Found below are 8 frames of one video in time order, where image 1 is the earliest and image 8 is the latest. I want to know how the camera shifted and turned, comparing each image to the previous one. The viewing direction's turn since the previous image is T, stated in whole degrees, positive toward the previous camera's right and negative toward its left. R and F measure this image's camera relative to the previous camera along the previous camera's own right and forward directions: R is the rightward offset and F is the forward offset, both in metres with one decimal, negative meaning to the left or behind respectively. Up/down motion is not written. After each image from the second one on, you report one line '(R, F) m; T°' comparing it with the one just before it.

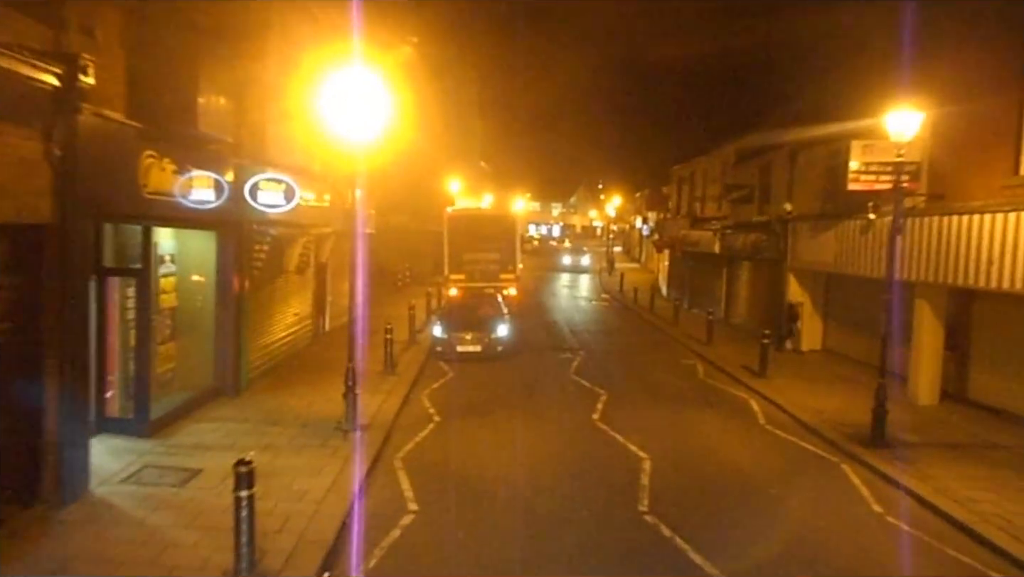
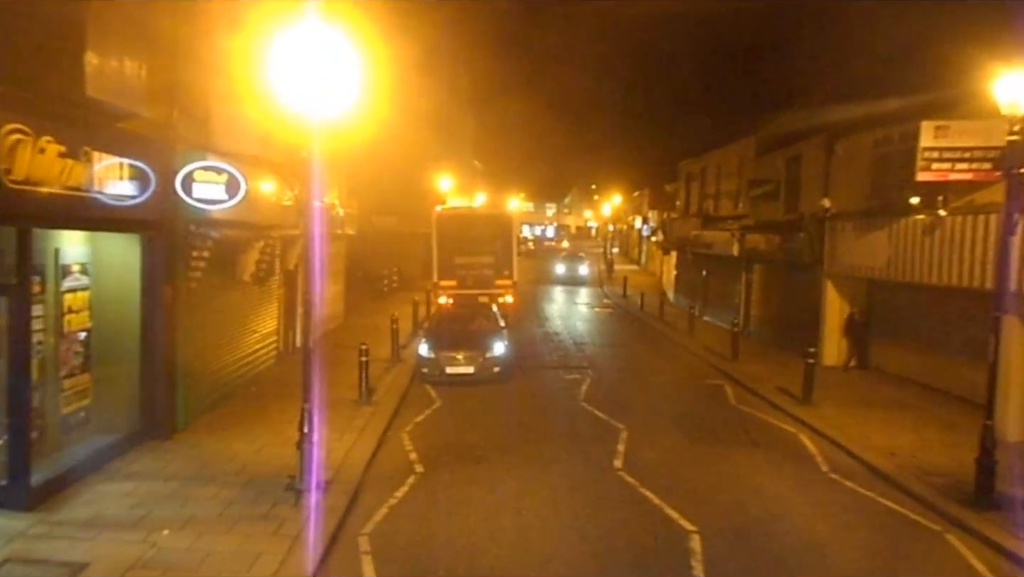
(-0.1, +3.3) m; 0°
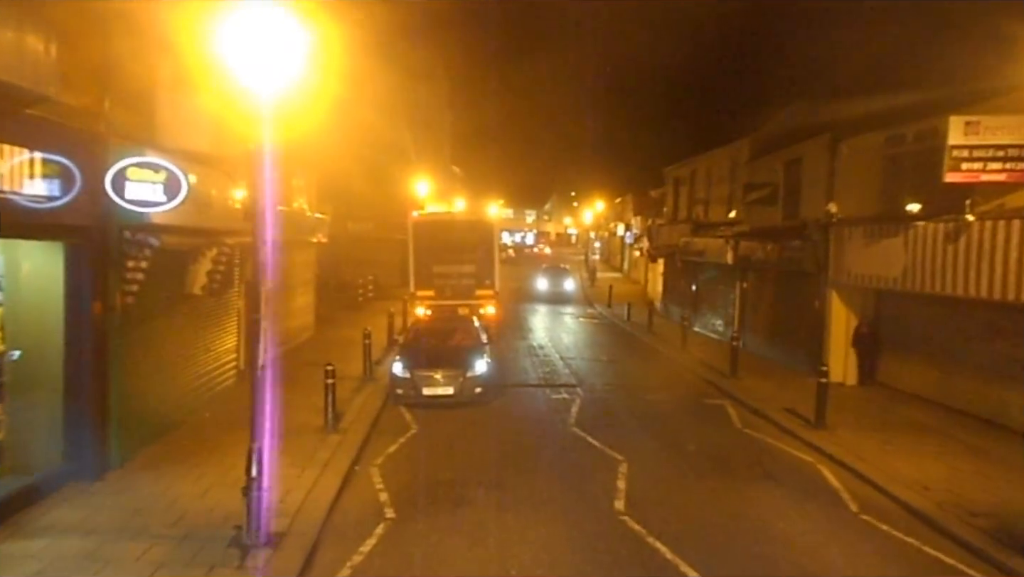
(-0.1, +1.8) m; +1°
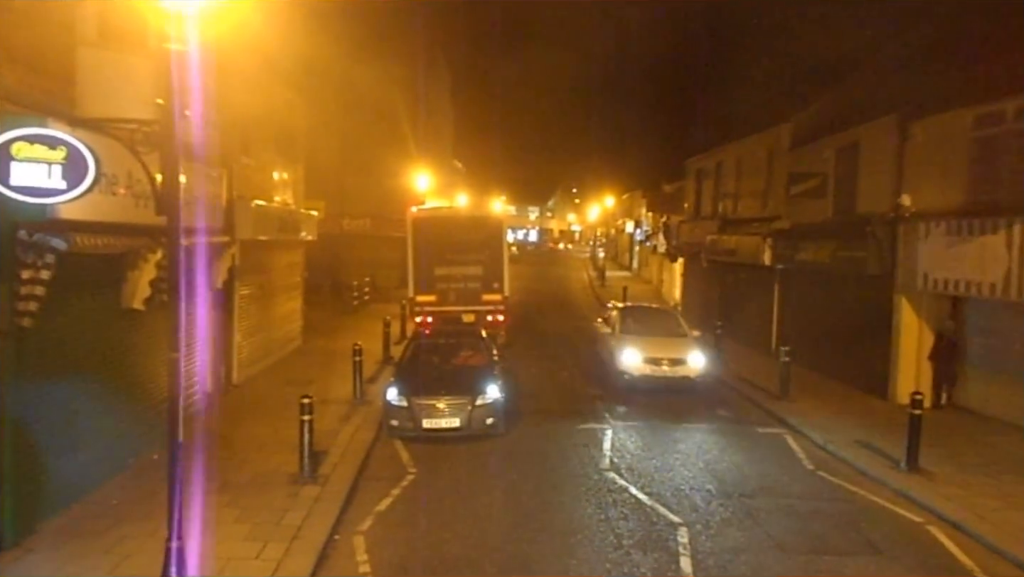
(-0.2, +3.1) m; 0°
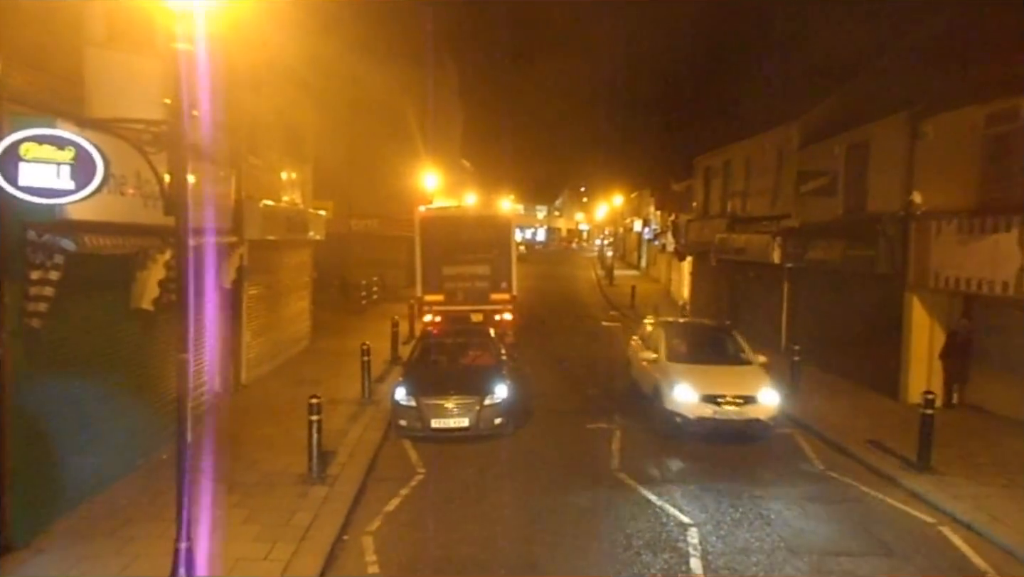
(0.0, 0.0) m; 0°
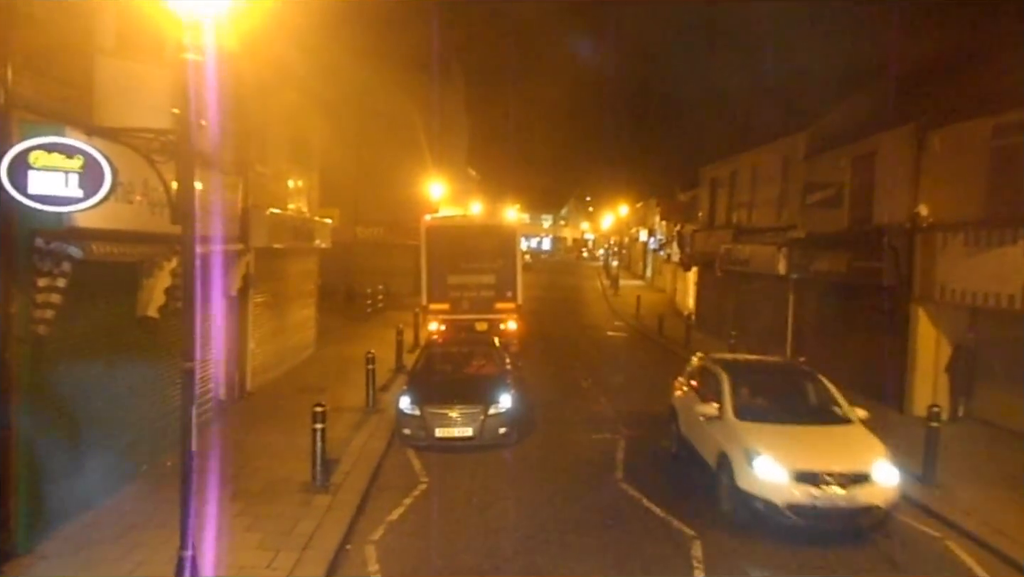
(0.0, 0.0) m; 0°
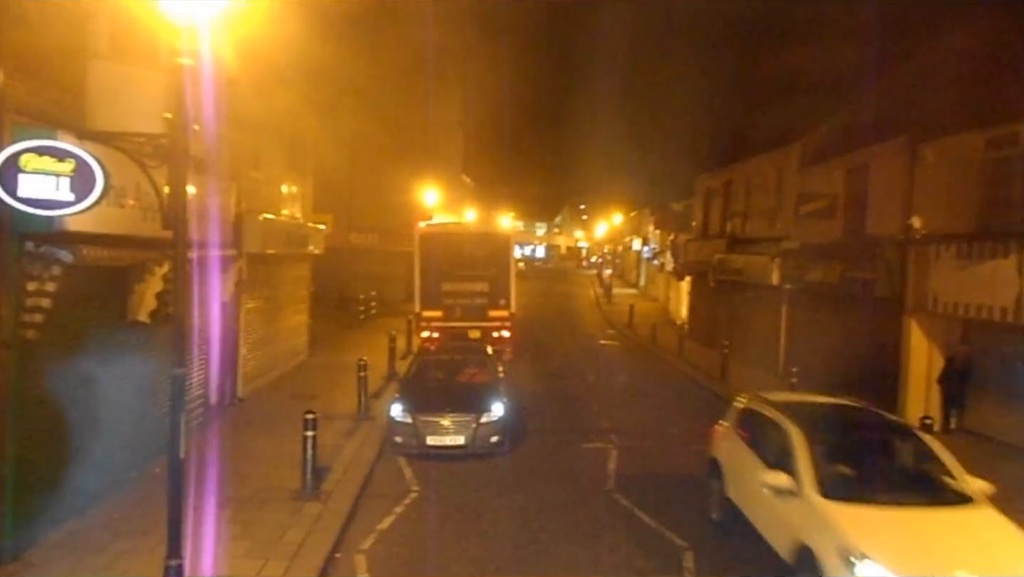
(0.0, 0.0) m; 0°
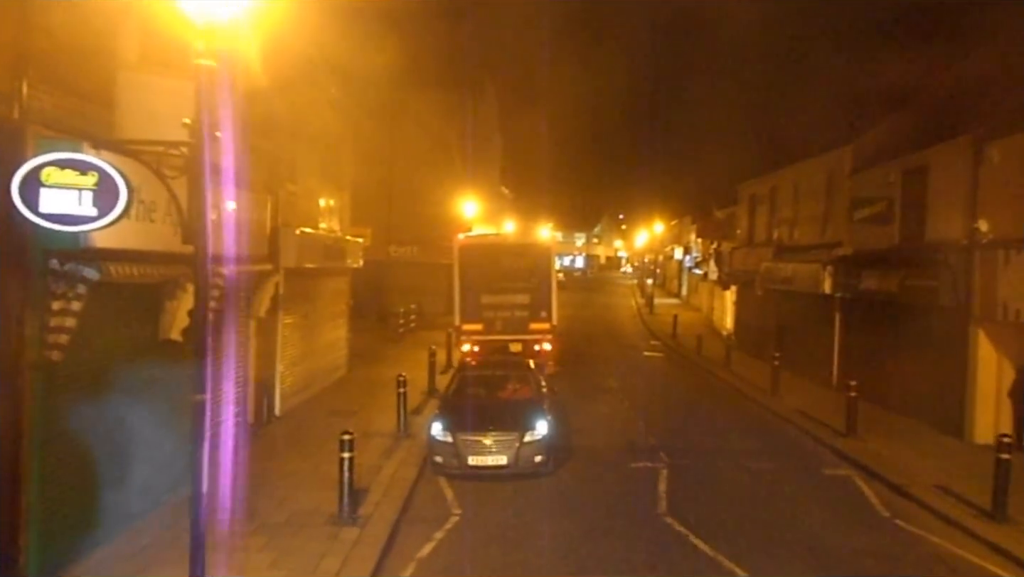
(-0.1, +0.6) m; -2°
